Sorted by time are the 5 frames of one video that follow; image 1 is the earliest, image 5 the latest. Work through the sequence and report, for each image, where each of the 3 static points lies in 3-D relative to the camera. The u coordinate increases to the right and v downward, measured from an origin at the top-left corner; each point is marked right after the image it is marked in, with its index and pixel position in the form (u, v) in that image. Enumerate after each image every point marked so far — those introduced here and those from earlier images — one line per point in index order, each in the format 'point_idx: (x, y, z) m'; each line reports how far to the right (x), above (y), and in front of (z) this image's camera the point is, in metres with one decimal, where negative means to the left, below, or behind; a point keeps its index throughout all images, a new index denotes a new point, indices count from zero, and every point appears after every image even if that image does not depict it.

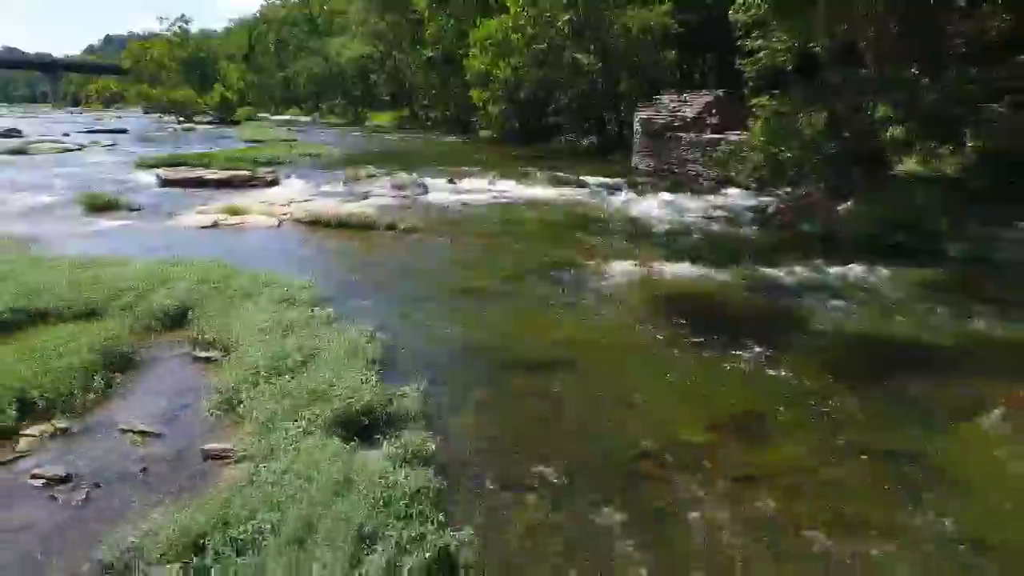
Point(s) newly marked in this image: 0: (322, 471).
0: (-1.2, -1.2, +4.5) m
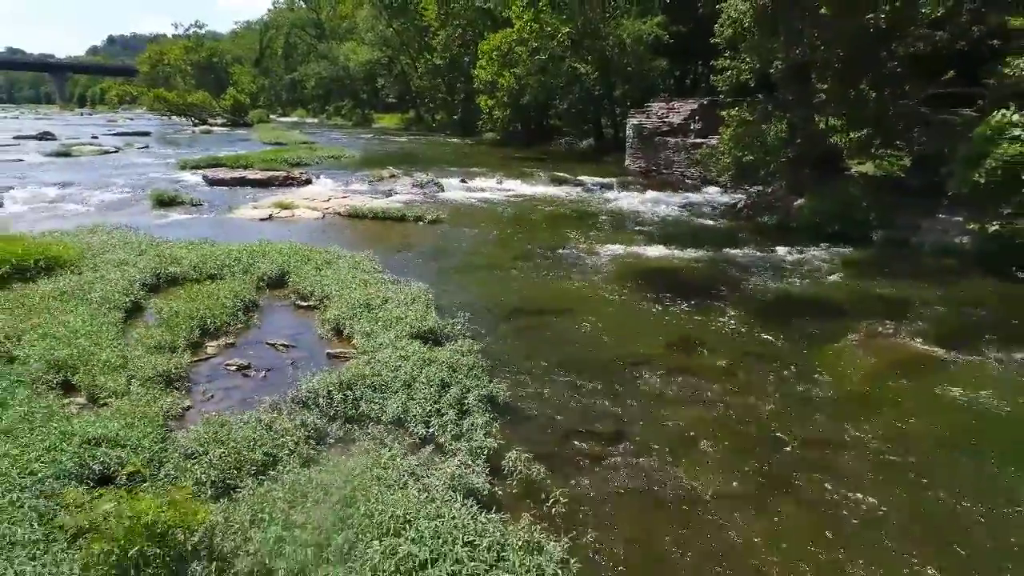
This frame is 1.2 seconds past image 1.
0: (-1.0, -0.8, +7.3) m
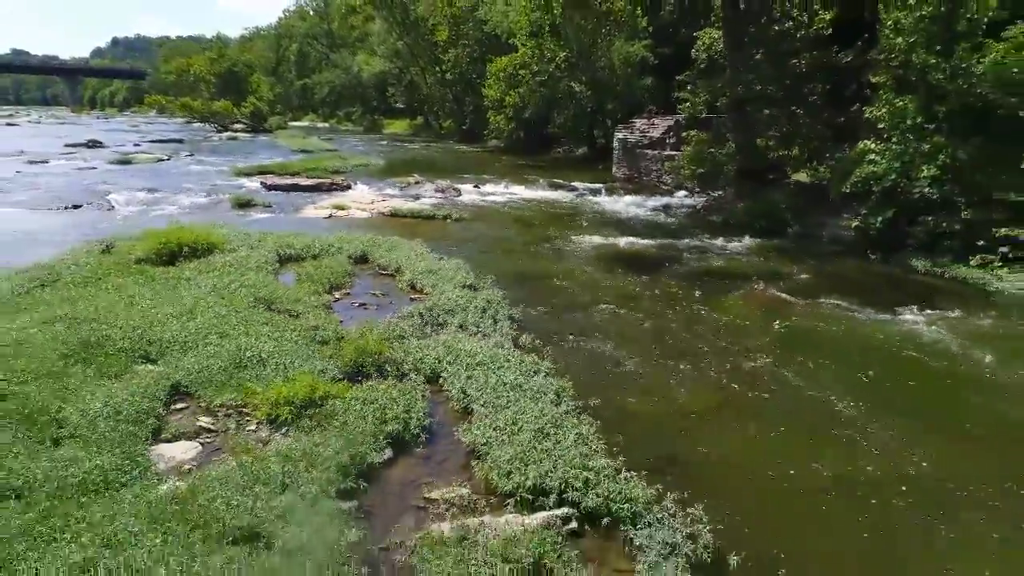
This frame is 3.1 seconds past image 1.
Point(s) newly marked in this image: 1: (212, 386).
0: (-0.8, -0.2, +12.3) m
1: (-3.8, -1.2, +8.3) m
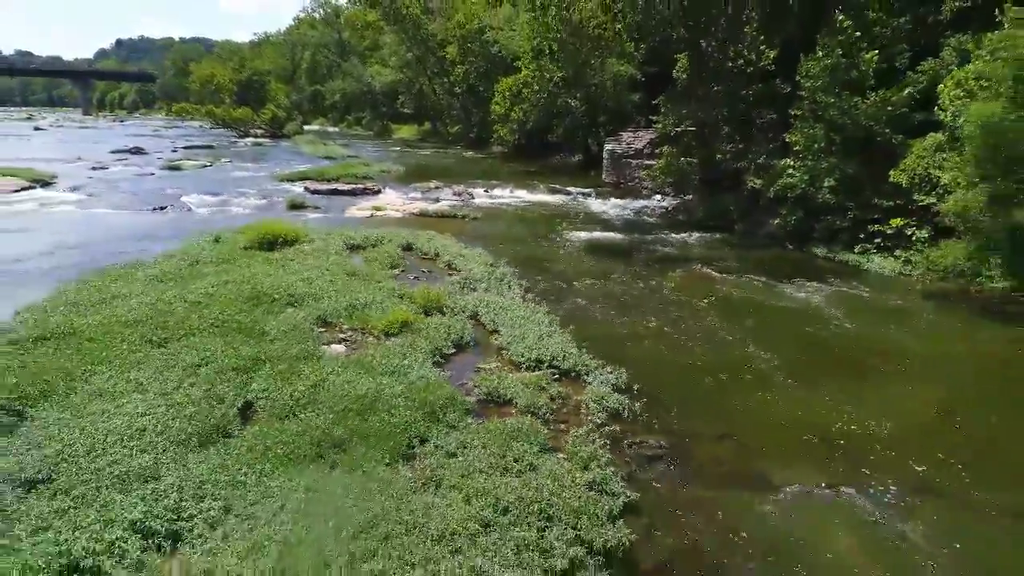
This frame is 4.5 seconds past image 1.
0: (-0.6, +0.4, +17.6) m
1: (-3.6, -0.6, +13.7) m
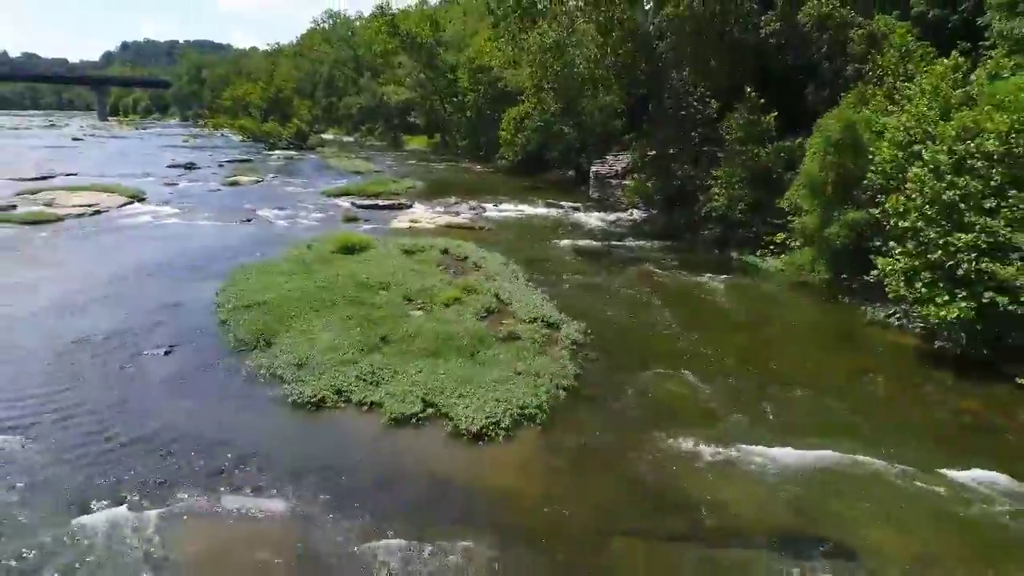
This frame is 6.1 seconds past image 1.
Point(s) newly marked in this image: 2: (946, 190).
0: (-0.3, +0.8, +26.3) m
1: (-3.3, -0.2, +22.4) m
2: (+11.5, +2.6, +17.2) m
